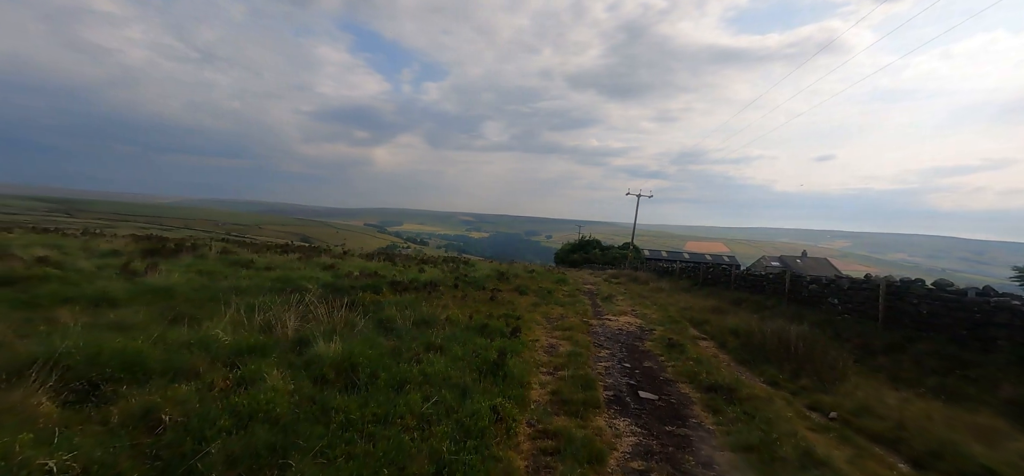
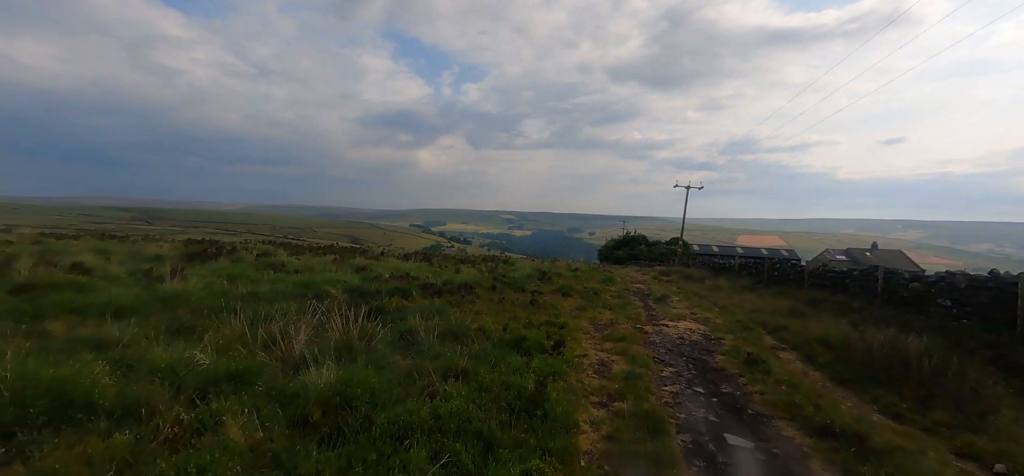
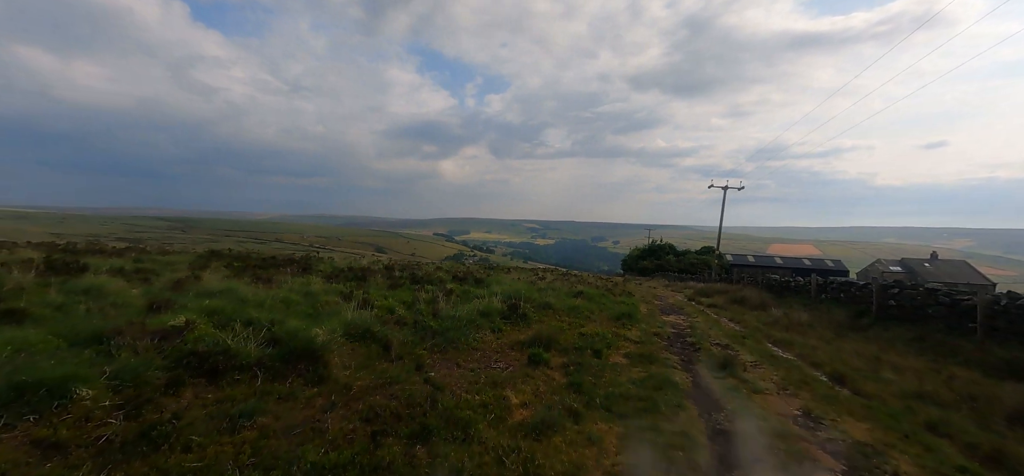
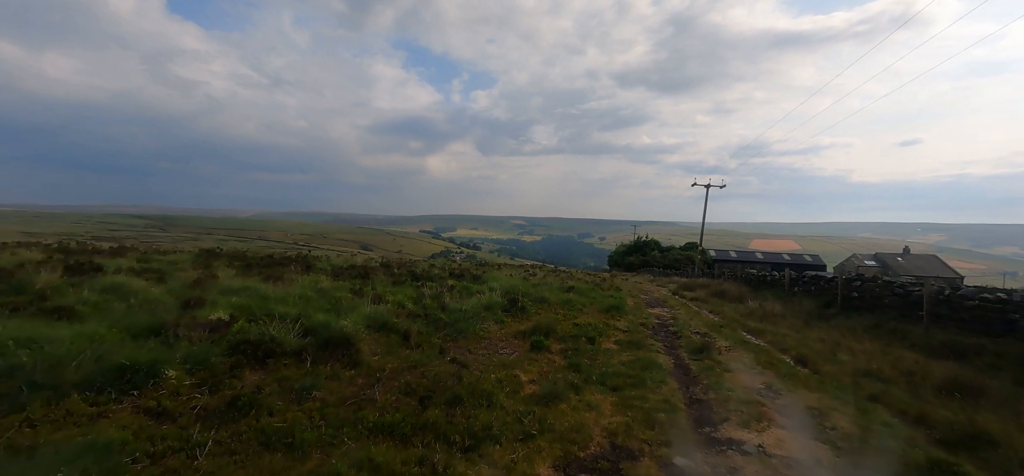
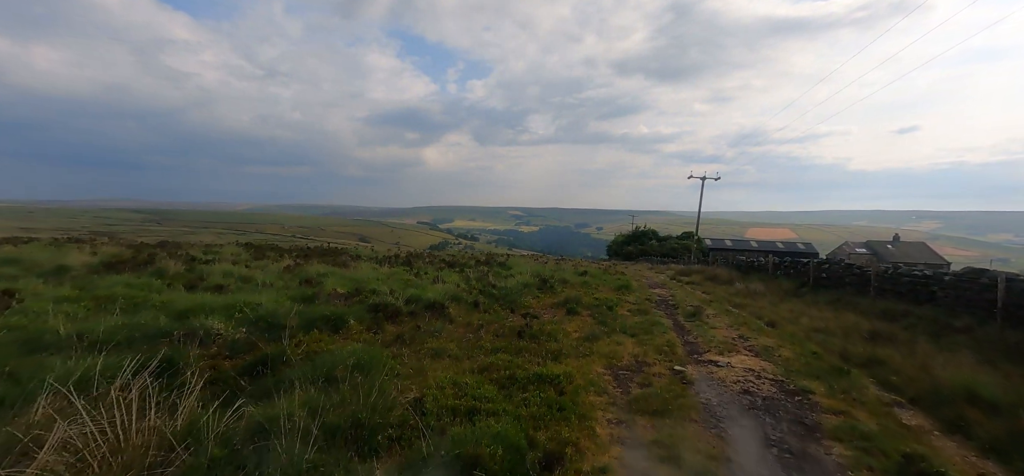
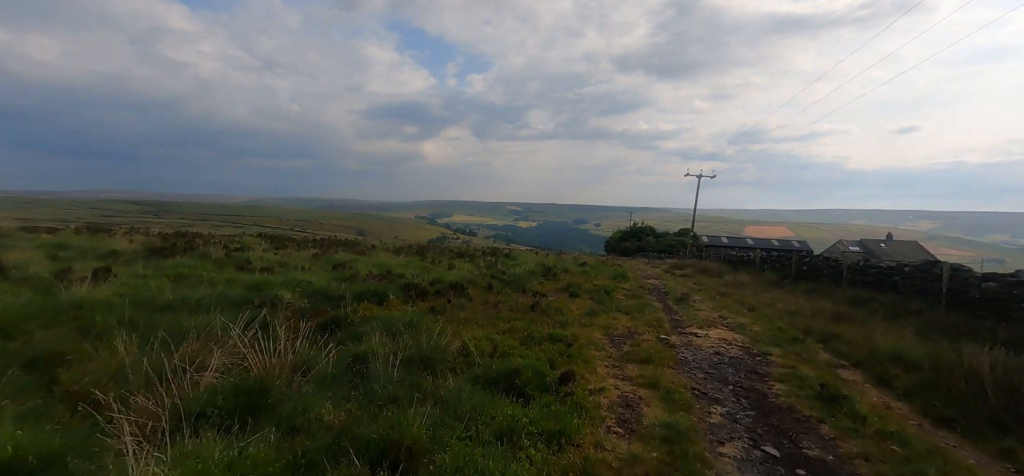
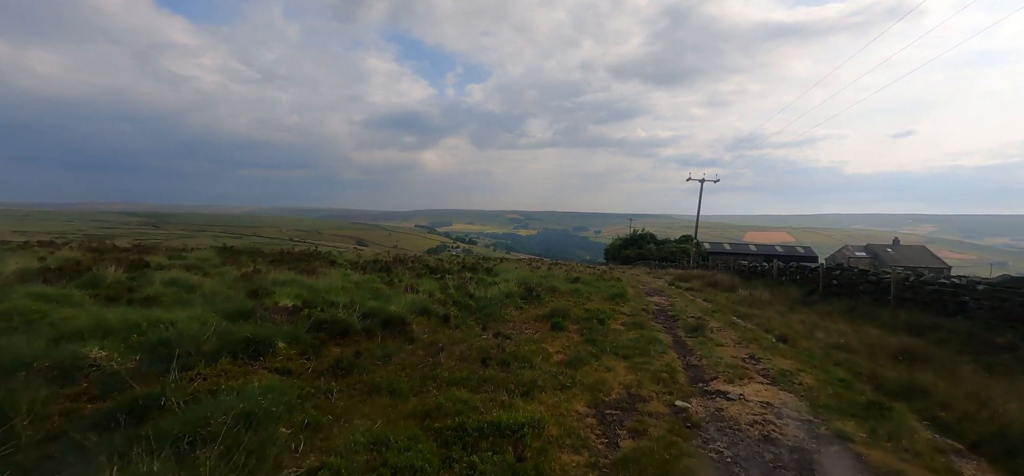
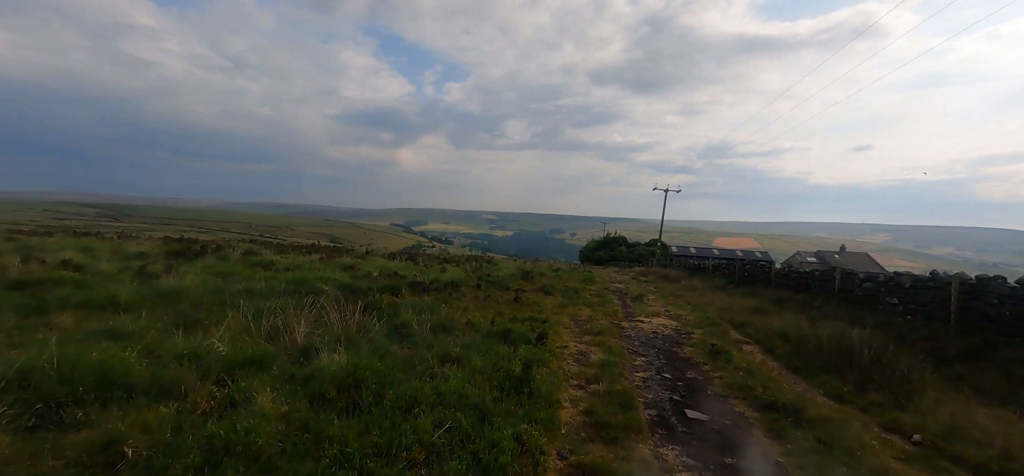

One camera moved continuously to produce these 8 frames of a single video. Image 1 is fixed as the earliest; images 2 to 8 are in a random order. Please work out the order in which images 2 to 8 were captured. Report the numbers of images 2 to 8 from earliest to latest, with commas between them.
8, 2, 6, 5, 7, 4, 3
